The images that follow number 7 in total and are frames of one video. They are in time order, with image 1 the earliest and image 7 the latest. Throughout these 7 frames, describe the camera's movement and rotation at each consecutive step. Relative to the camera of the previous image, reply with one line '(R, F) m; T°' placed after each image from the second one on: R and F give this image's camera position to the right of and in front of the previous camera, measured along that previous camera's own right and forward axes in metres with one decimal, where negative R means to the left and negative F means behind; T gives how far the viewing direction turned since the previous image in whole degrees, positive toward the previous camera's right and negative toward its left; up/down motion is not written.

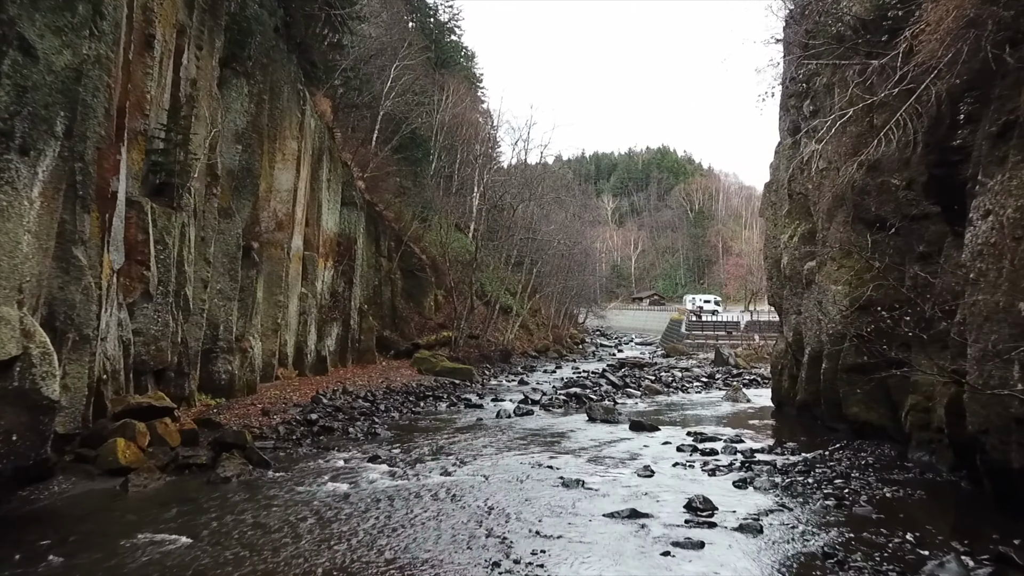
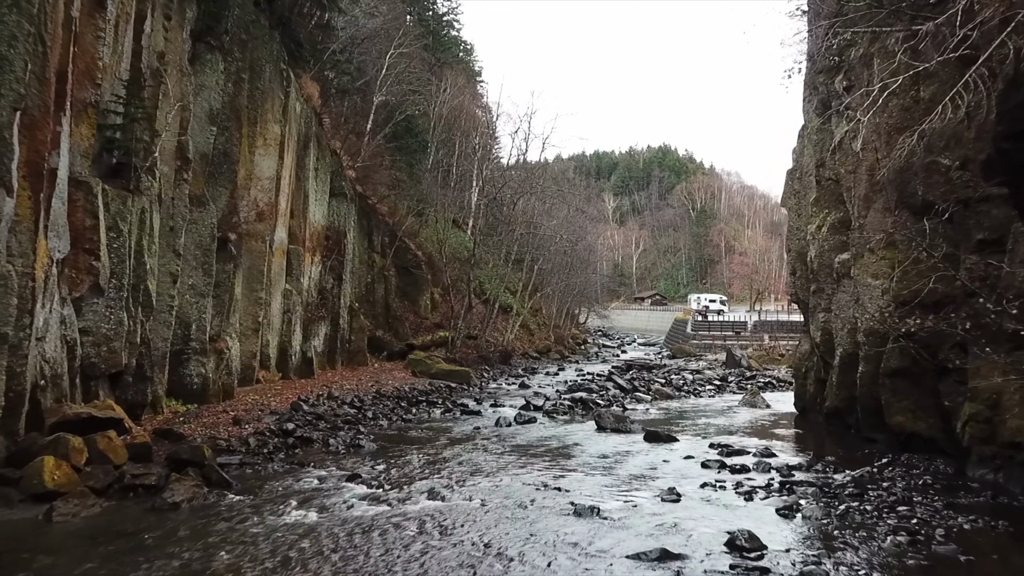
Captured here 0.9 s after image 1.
(0.0, +1.6) m; 0°
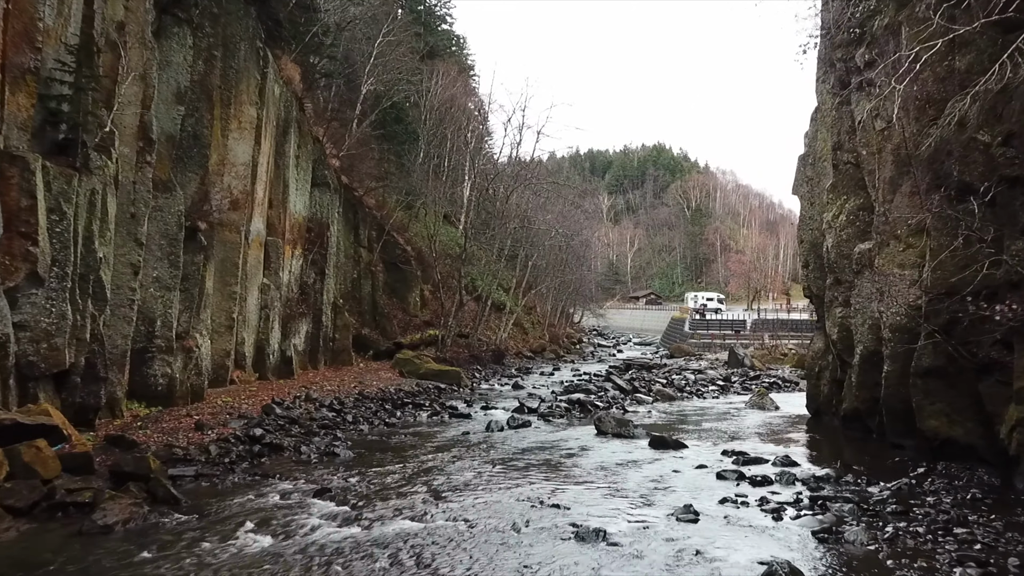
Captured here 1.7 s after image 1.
(0.0, +1.2) m; 0°
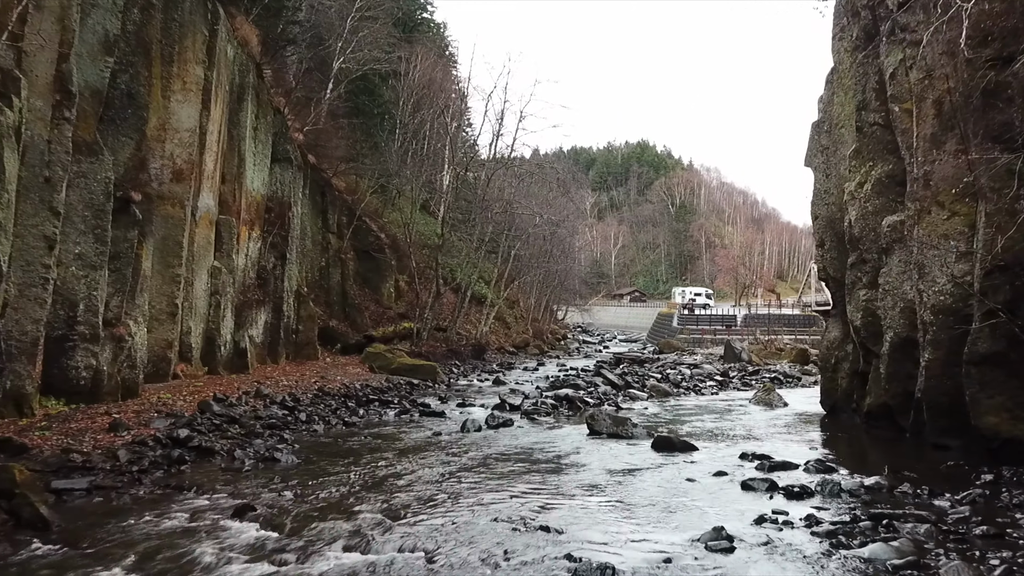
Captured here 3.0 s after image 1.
(+0.1, +1.9) m; +1°
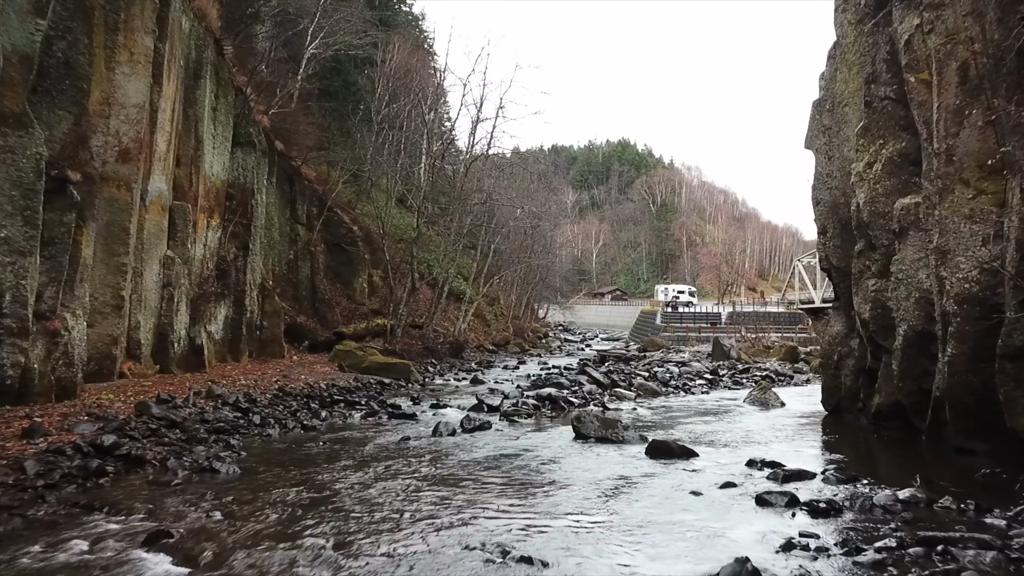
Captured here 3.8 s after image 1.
(0.0, +1.2) m; +1°
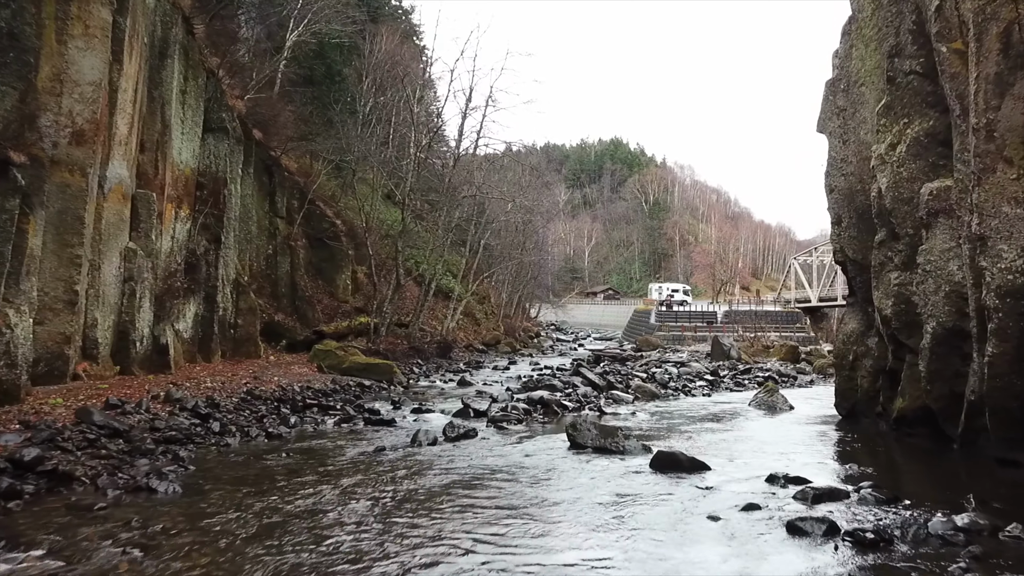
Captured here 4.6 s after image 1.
(0.0, +1.1) m; +1°
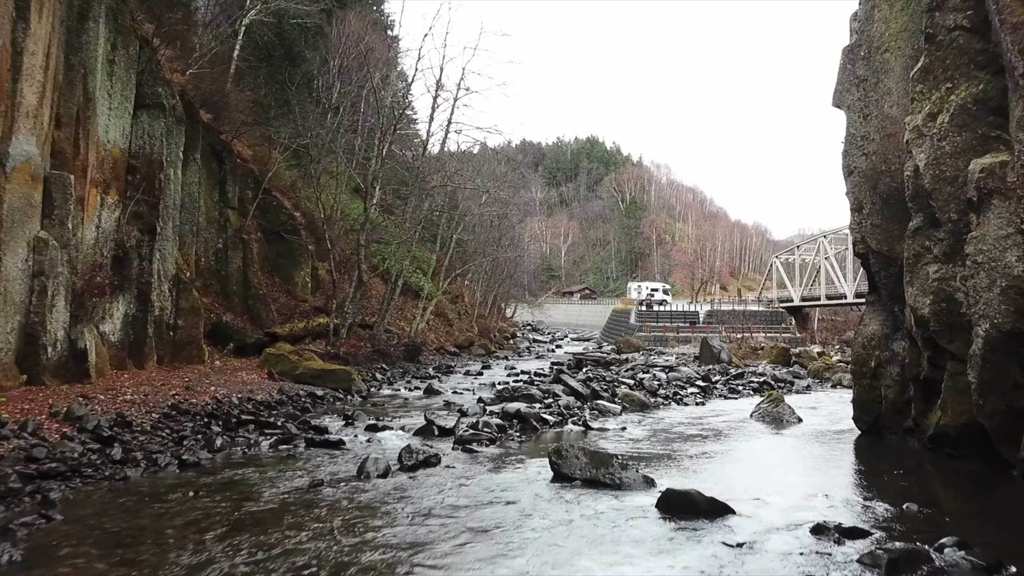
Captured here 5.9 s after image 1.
(+0.1, +1.8) m; +2°
